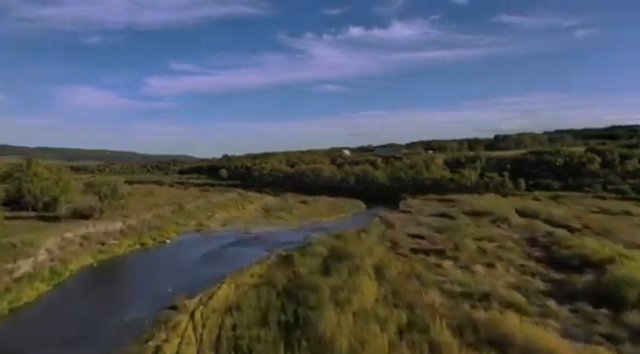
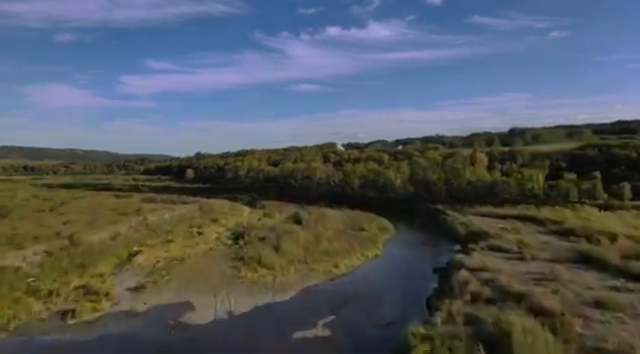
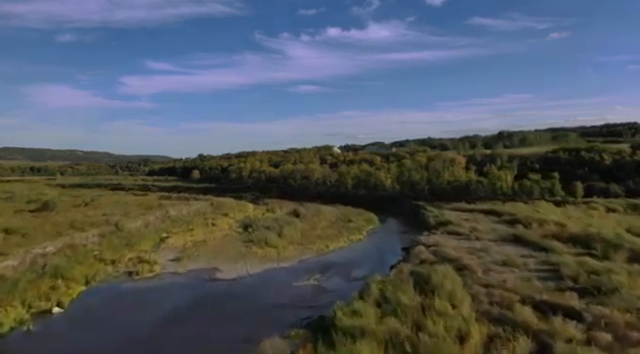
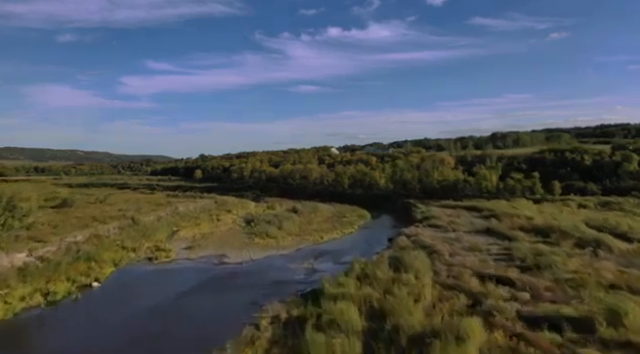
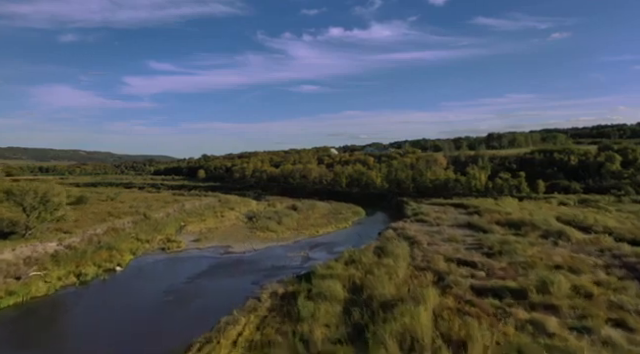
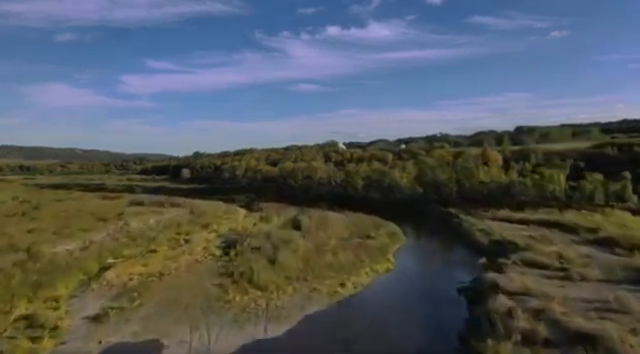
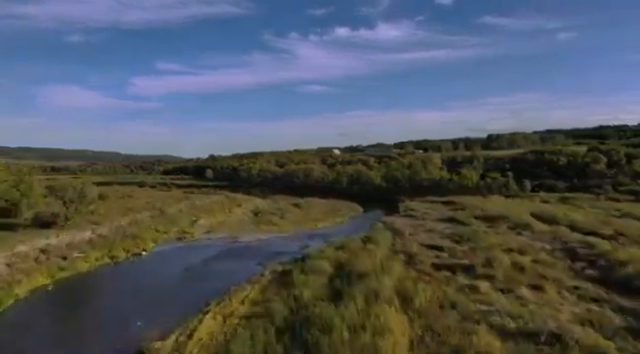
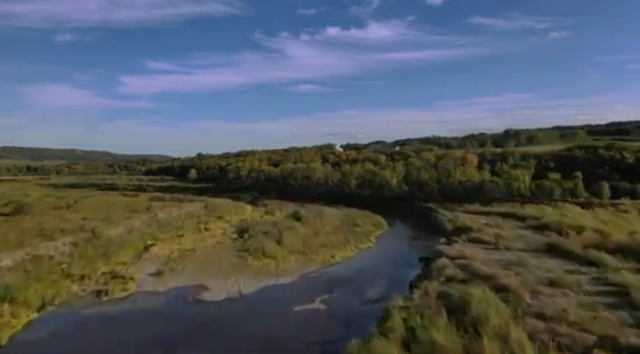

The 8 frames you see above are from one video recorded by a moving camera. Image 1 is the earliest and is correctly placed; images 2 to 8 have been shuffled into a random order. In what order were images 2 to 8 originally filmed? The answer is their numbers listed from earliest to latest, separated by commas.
7, 5, 4, 3, 8, 2, 6
